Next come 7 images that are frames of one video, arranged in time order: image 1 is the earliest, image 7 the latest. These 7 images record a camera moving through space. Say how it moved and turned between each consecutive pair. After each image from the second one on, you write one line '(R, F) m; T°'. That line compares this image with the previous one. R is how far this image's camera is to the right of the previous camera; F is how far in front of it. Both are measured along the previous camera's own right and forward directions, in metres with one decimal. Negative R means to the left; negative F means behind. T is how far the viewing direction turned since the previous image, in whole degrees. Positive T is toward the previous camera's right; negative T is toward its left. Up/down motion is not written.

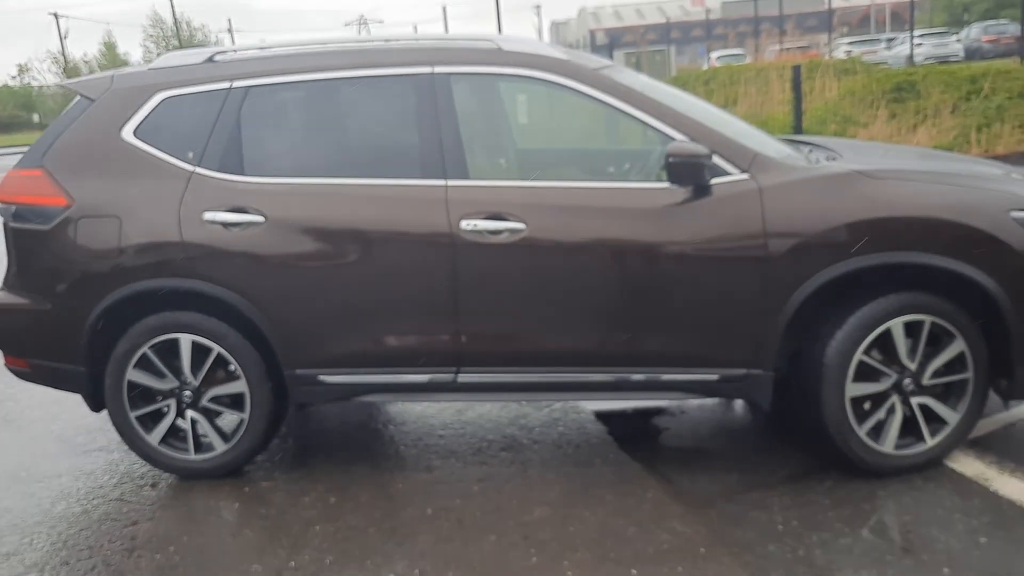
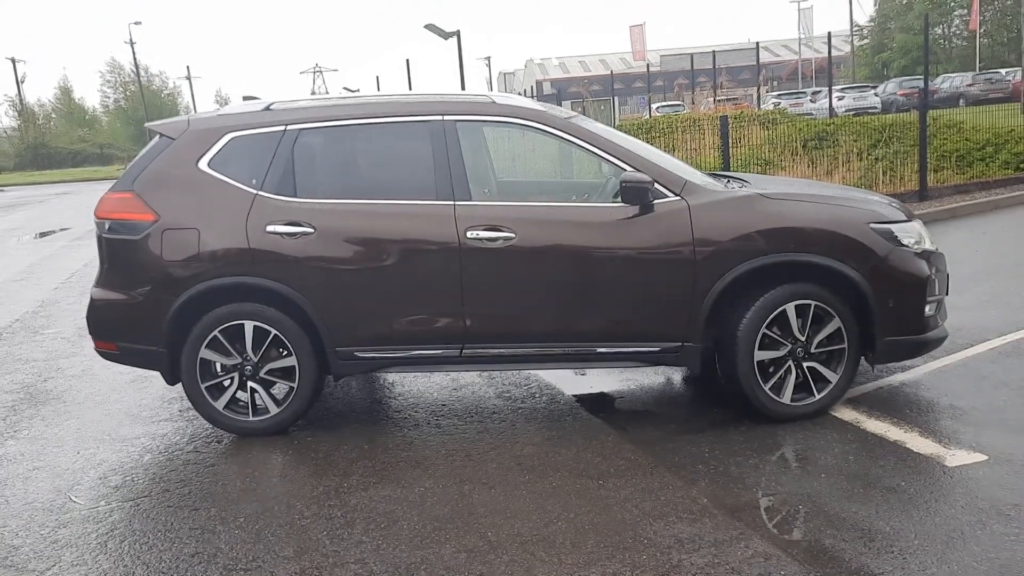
(-0.2, -1.1) m; +3°
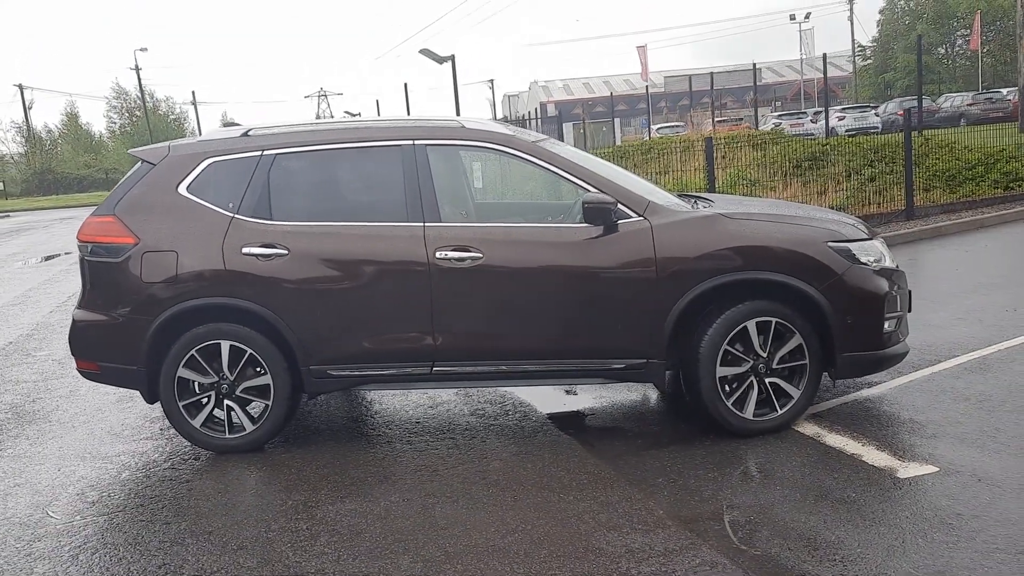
(+0.2, -0.1) m; 0°
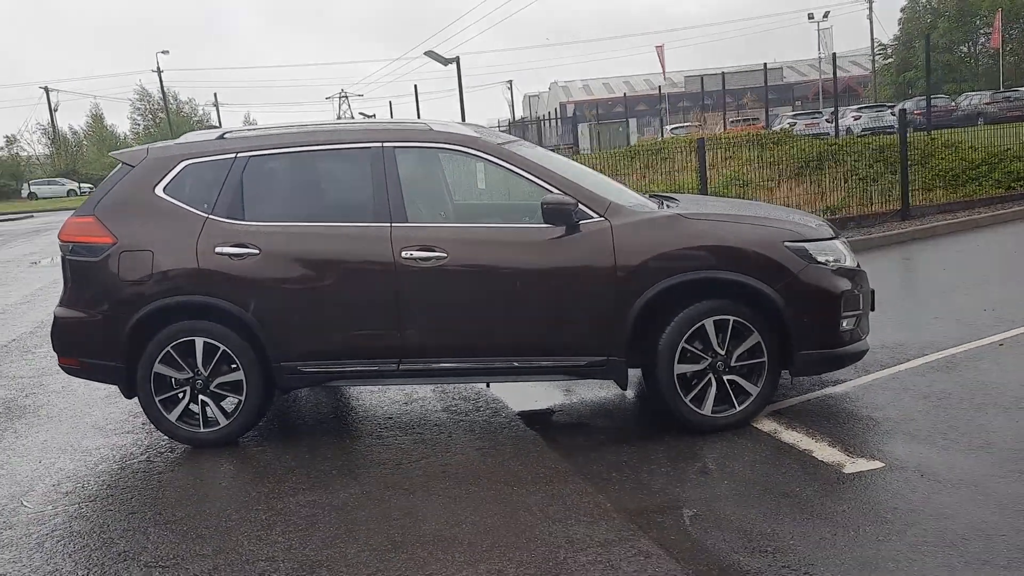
(+0.3, -0.1) m; -1°
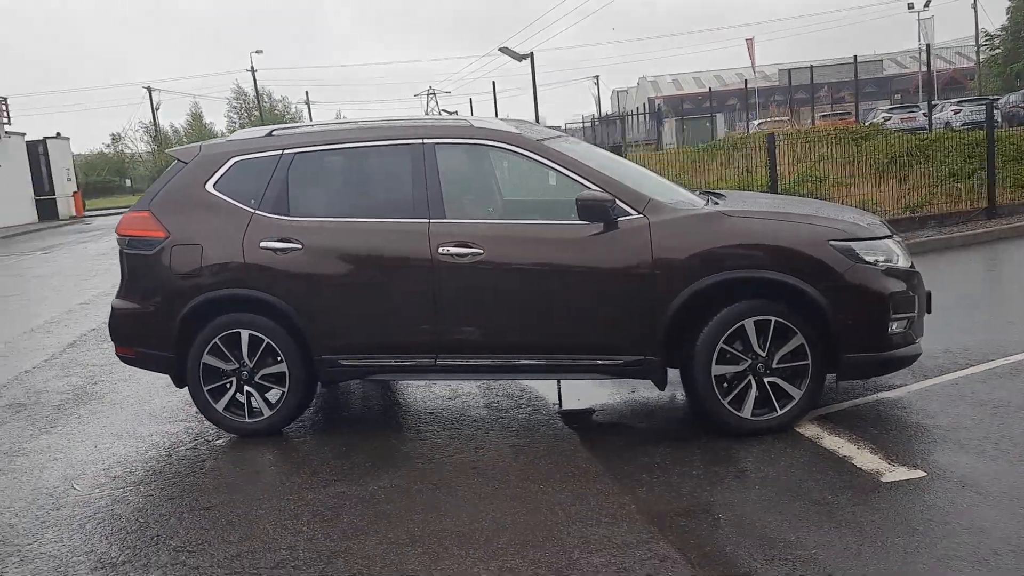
(+0.3, 0.0) m; -6°
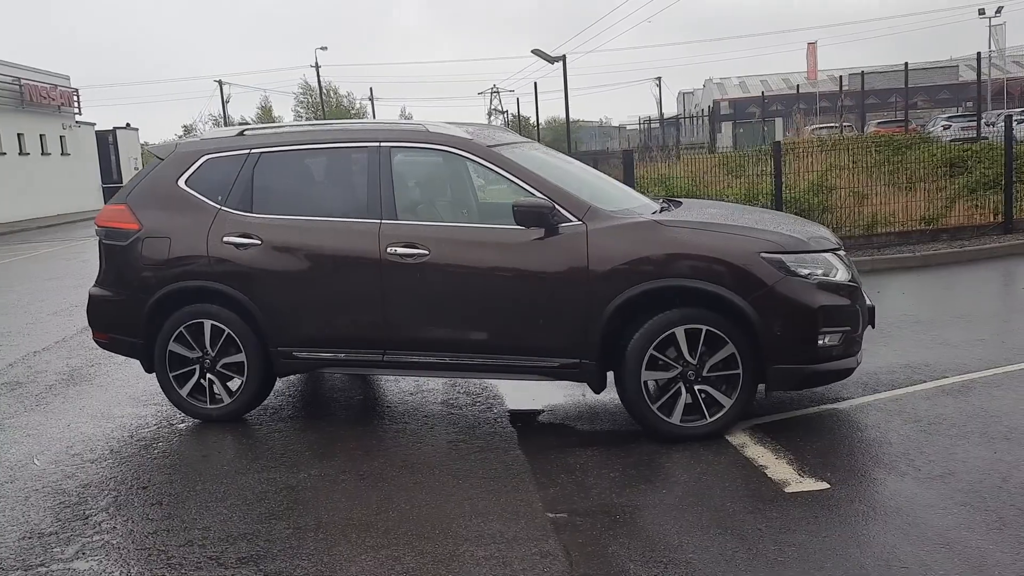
(+0.7, -0.1) m; -4°
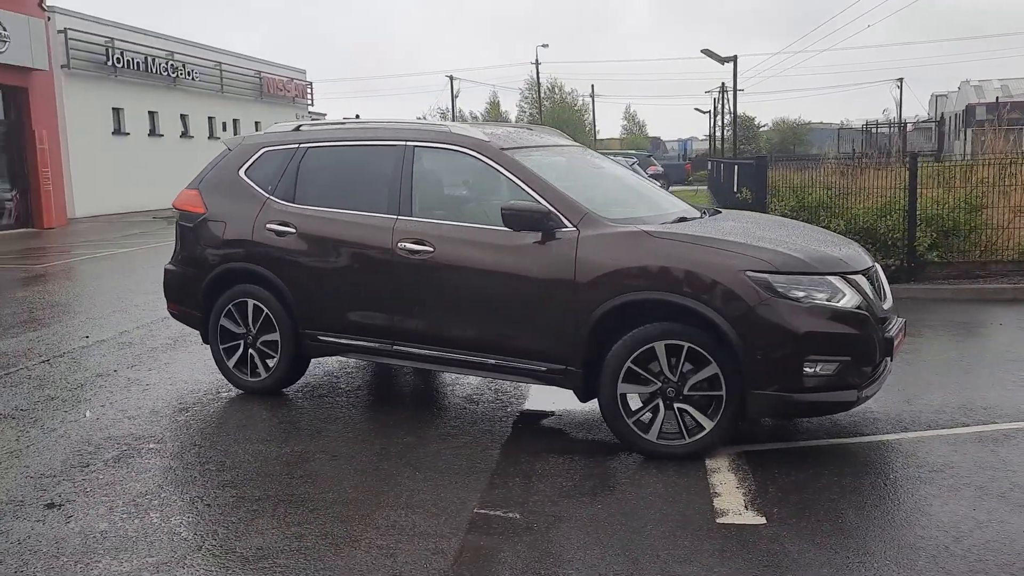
(+1.2, +0.1) m; -14°
